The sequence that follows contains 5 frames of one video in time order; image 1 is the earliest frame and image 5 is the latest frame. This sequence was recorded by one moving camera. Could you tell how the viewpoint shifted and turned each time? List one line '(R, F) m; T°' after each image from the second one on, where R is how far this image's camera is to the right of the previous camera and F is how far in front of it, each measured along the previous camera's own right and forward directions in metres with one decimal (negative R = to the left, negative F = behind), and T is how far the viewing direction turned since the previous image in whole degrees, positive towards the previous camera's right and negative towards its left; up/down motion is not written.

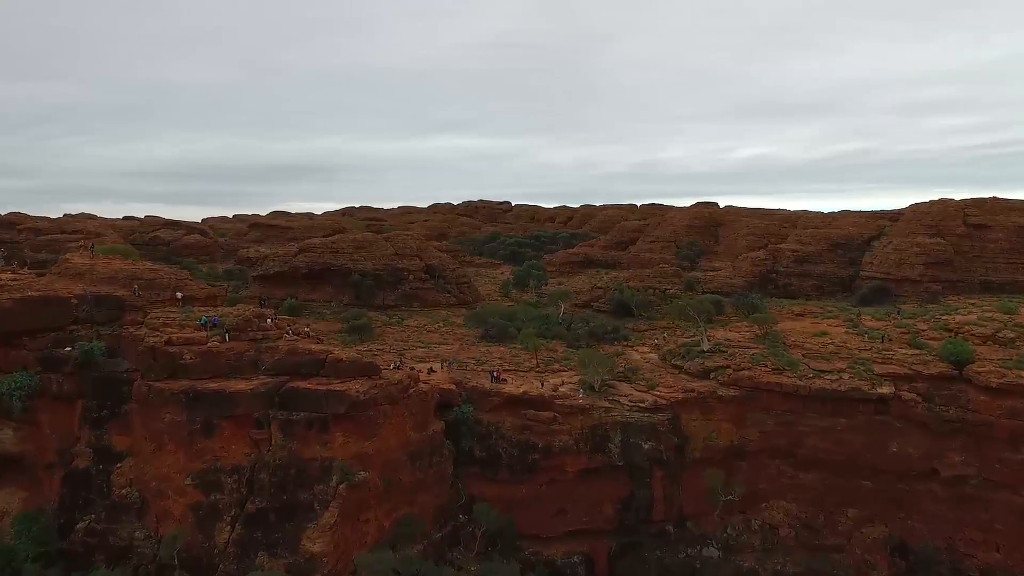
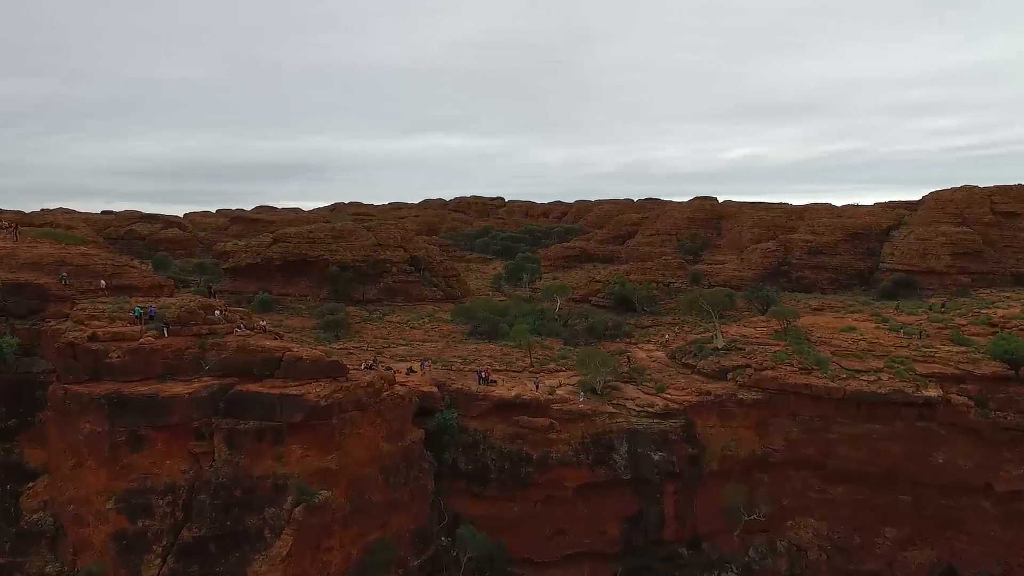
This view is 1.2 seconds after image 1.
(+0.1, +2.1) m; +1°
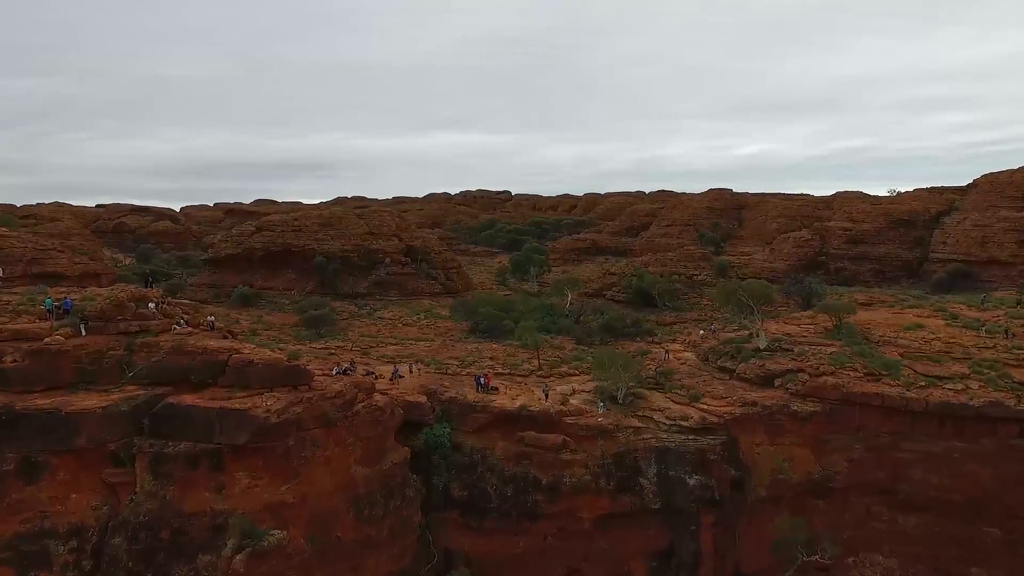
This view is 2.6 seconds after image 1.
(+0.1, +2.5) m; -1°
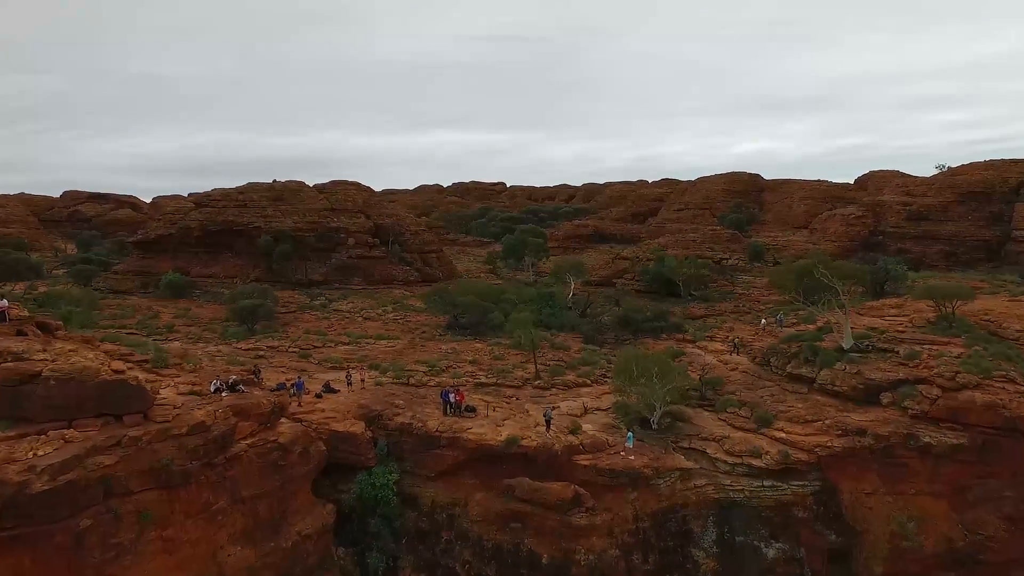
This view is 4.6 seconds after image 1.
(+0.2, +4.1) m; 0°
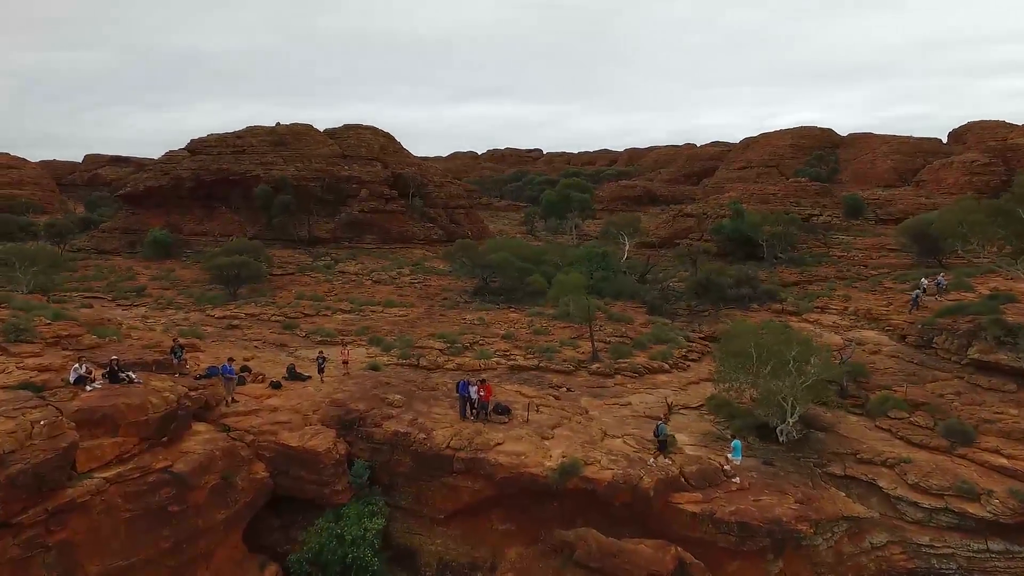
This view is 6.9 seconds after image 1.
(-0.2, +3.0) m; -3°
